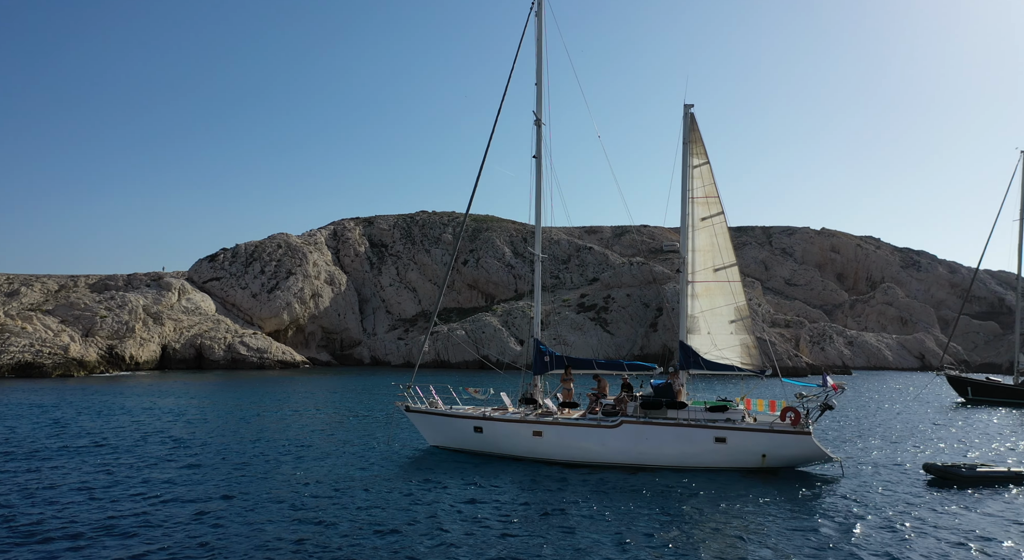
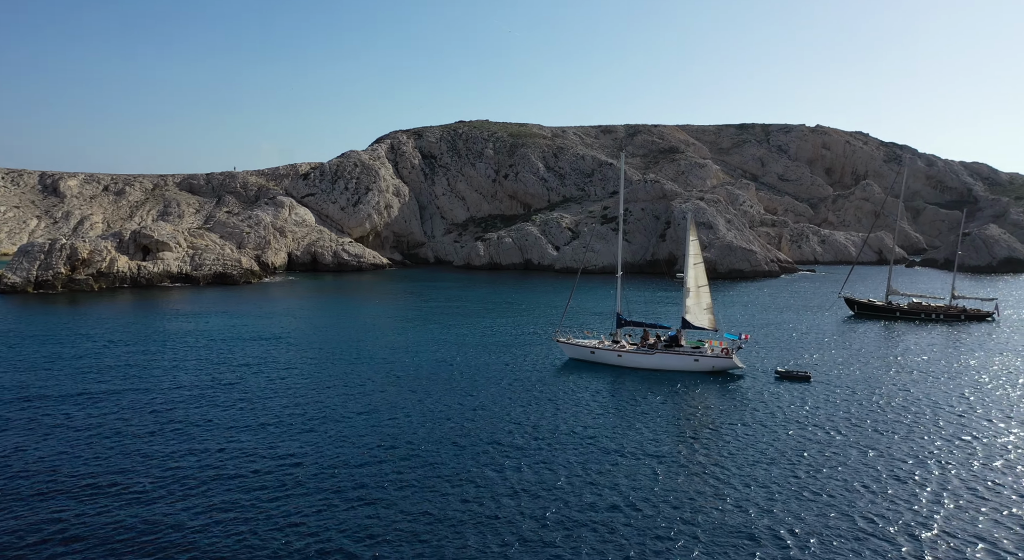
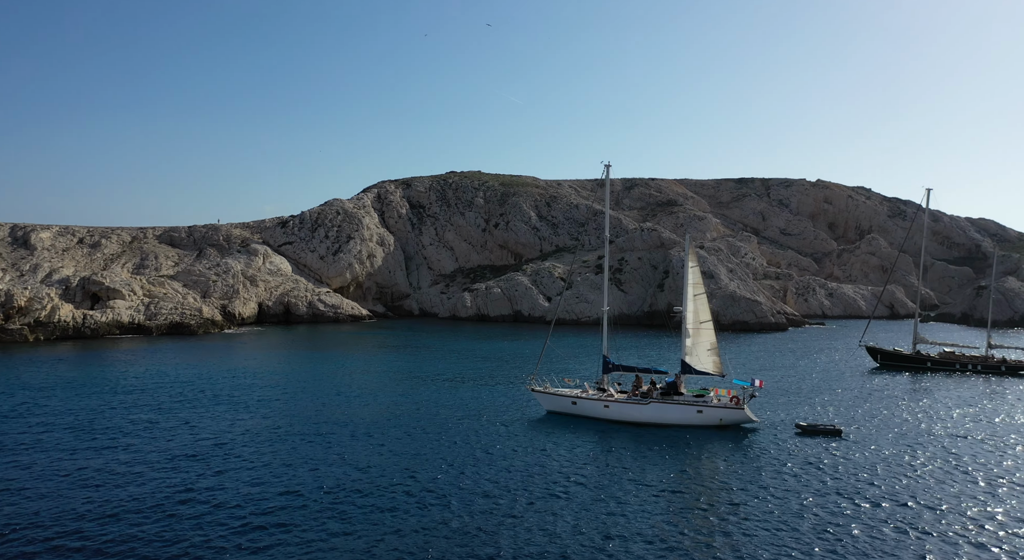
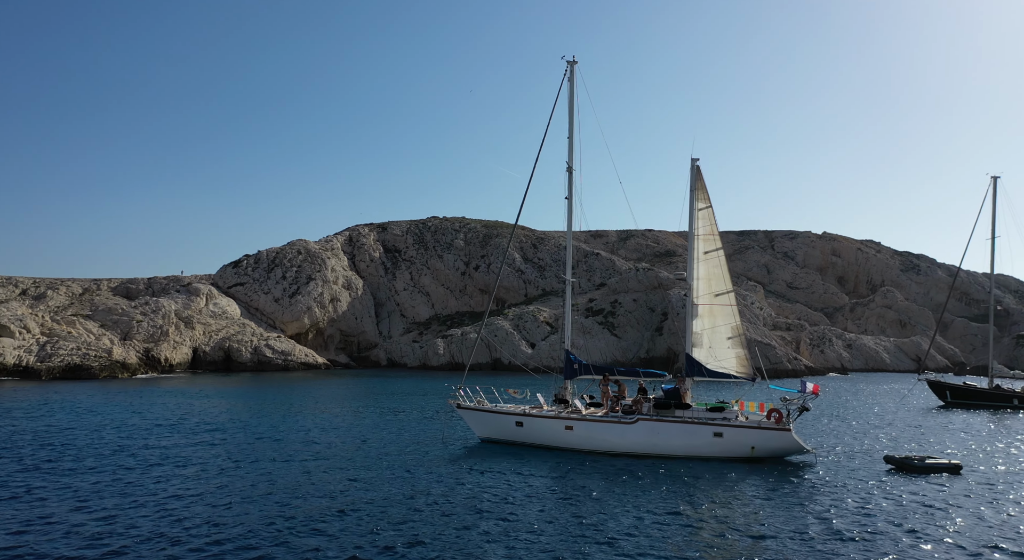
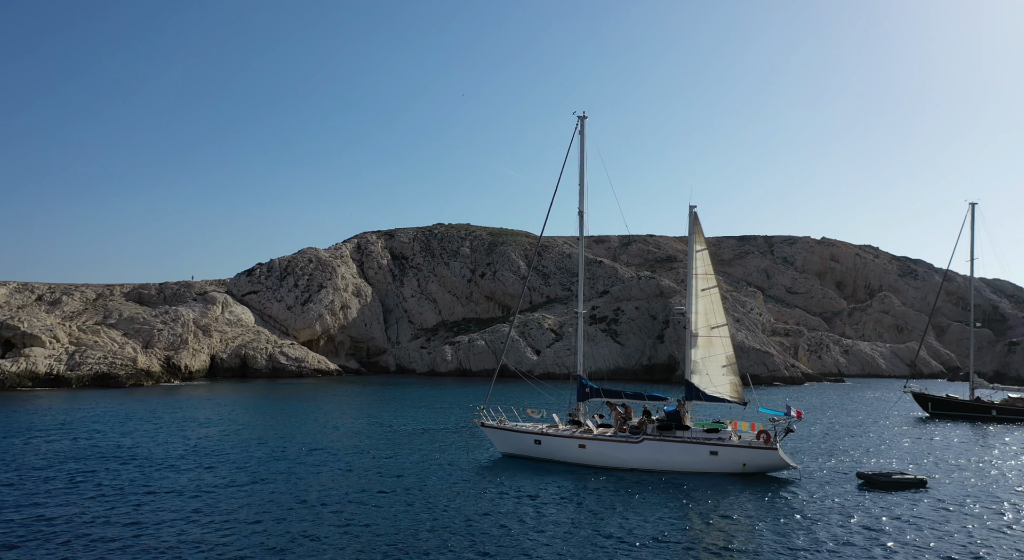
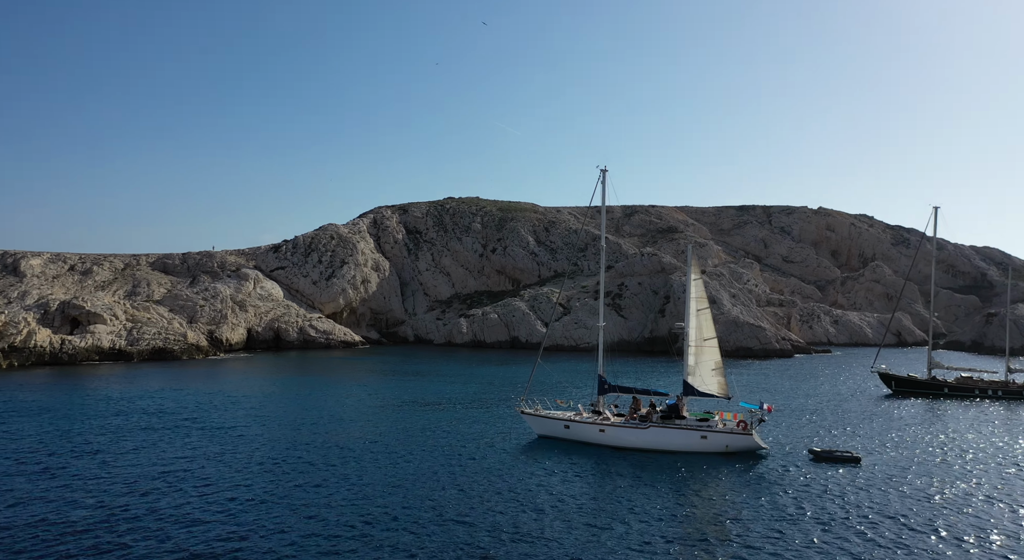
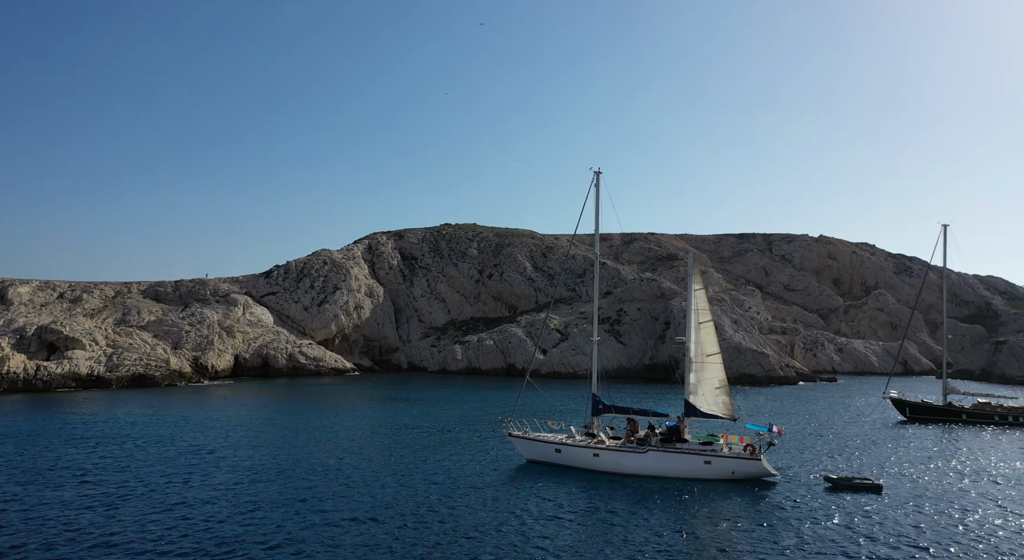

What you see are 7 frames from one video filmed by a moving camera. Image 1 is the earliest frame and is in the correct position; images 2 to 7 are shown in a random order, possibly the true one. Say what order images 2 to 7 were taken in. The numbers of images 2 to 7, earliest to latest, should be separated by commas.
4, 5, 7, 6, 3, 2
